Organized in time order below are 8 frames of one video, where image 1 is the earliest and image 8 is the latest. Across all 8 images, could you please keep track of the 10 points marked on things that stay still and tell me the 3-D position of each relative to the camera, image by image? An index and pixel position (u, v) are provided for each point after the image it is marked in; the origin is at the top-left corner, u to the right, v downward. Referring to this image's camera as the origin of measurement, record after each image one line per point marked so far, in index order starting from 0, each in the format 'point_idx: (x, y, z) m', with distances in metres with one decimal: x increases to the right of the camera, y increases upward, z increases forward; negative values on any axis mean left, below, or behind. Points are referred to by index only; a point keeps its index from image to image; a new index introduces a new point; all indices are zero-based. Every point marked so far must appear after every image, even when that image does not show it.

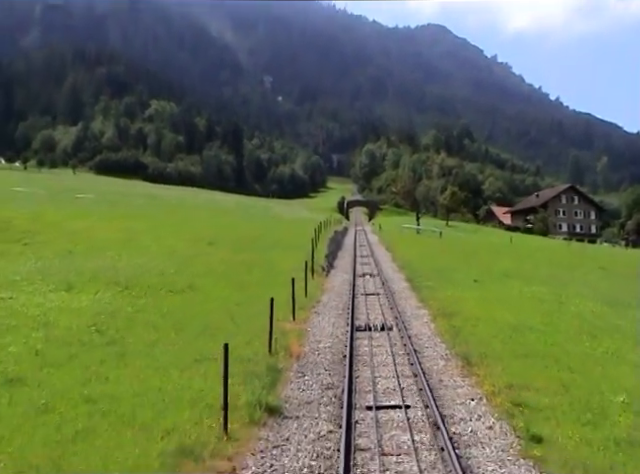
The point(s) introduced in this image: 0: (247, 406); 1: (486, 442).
0: (-1.3, -3.2, +12.7) m
1: (+2.7, -3.4, +10.7) m
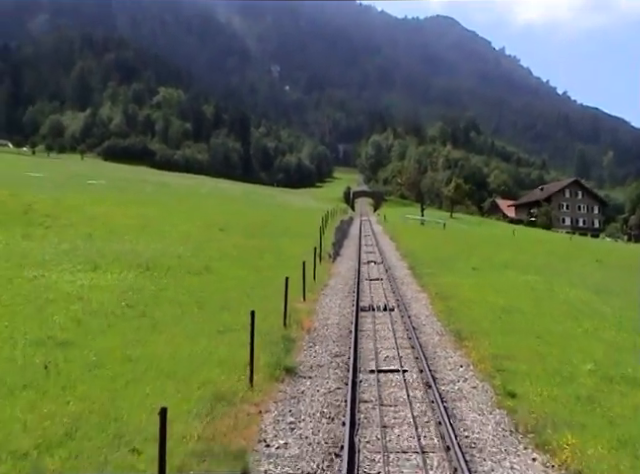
0: (-1.1, -2.8, +14.7) m
1: (+2.9, -3.2, +12.7) m
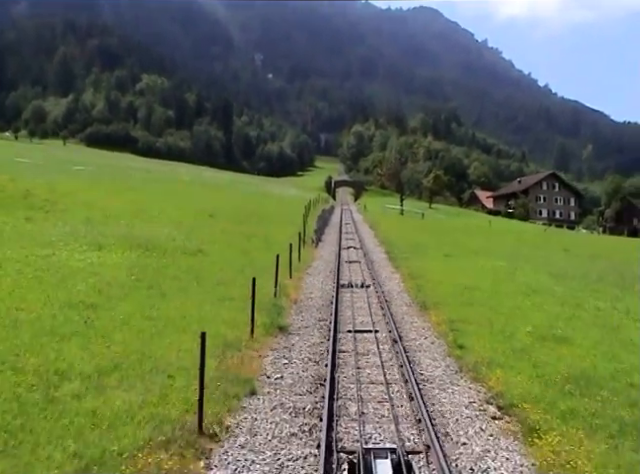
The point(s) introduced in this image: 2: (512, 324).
0: (-1.4, -2.4, +17.7) m
1: (+2.6, -2.8, +15.9) m
2: (+5.5, -2.5, +18.8) m
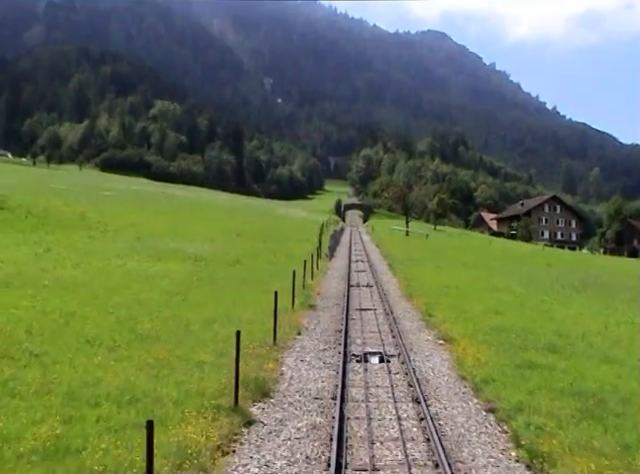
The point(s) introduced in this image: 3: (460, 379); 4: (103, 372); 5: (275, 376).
0: (-0.8, -2.7, +25.8) m
1: (+3.2, -3.0, +23.9) m
2: (+6.2, -2.8, +26.9) m
3: (+3.3, -3.4, +15.3) m
4: (-4.9, -2.9, +14.4) m
5: (-1.0, -3.2, +15.3) m
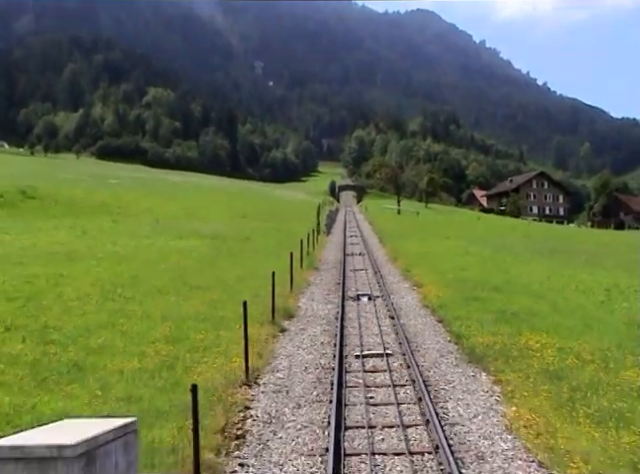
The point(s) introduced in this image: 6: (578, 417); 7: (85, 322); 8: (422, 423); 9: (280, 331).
0: (-0.7, -1.5, +32.4) m
1: (+3.4, -1.8, +30.5) m
2: (+6.3, -1.4, +33.5) m
3: (+3.5, -2.4, +21.9) m
4: (-4.7, -2.2, +20.9) m
5: (-0.8, -2.3, +21.8) m
6: (+4.4, -3.0, +11.0) m
7: (-6.8, -2.3, +18.3) m
8: (+1.7, -3.1, +10.9) m
9: (-1.1, -2.7, +18.2) m
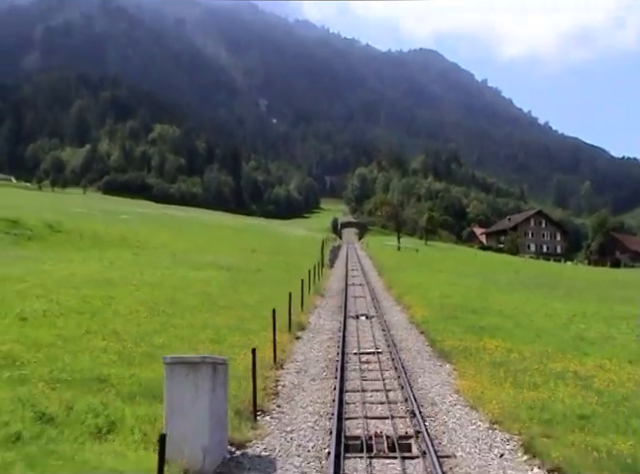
0: (-0.4, -3.3, +37.4) m
1: (+3.6, -3.5, +35.5) m
2: (+6.6, -3.3, +38.5) m
3: (+3.8, -3.6, +26.9) m
4: (-4.4, -3.3, +26.0) m
5: (-0.5, -3.5, +26.8) m
6: (+4.6, -3.6, +16.0) m
7: (-6.6, -3.3, +23.3) m
8: (+2.0, -3.7, +15.9) m
9: (-0.9, -3.7, +23.2) m
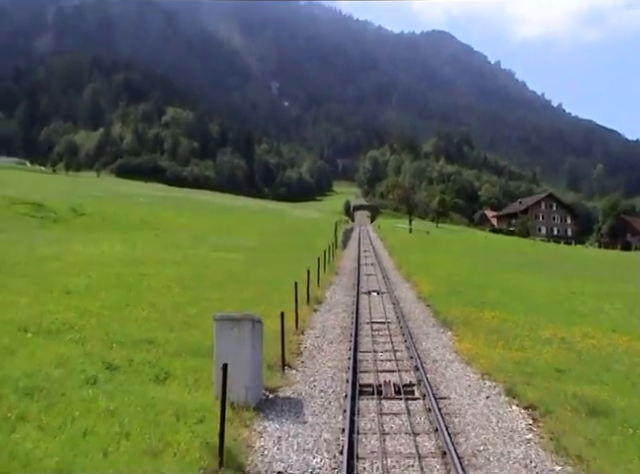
0: (+0.5, -2.2, +39.9) m
1: (+4.5, -2.4, +37.9) m
2: (+7.5, -2.2, +40.8) m
3: (+4.5, -2.8, +29.4) m
4: (-3.8, -2.5, +28.5) m
5: (+0.2, -2.7, +29.3) m
6: (+5.1, -3.1, +18.4) m
7: (-6.0, -2.6, +25.9) m
8: (+2.4, -3.2, +18.3) m
9: (-0.3, -2.9, +25.7) m
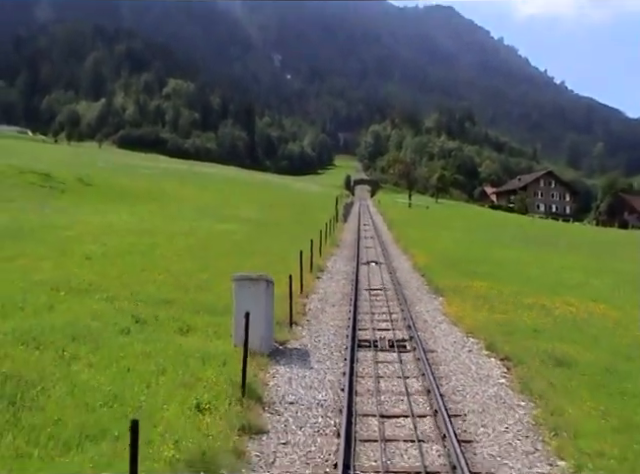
0: (+0.6, -0.4, +41.9) m
1: (+4.6, -0.8, +39.9) m
2: (+7.6, -0.5, +42.8) m
3: (+4.6, -1.5, +31.3) m
4: (-3.7, -1.1, +30.5) m
5: (+0.3, -1.4, +31.3) m
6: (+5.2, -2.3, +20.4) m
7: (-5.9, -1.3, +27.9) m
8: (+2.5, -2.4, +20.3) m
9: (-0.2, -1.7, +27.7) m
